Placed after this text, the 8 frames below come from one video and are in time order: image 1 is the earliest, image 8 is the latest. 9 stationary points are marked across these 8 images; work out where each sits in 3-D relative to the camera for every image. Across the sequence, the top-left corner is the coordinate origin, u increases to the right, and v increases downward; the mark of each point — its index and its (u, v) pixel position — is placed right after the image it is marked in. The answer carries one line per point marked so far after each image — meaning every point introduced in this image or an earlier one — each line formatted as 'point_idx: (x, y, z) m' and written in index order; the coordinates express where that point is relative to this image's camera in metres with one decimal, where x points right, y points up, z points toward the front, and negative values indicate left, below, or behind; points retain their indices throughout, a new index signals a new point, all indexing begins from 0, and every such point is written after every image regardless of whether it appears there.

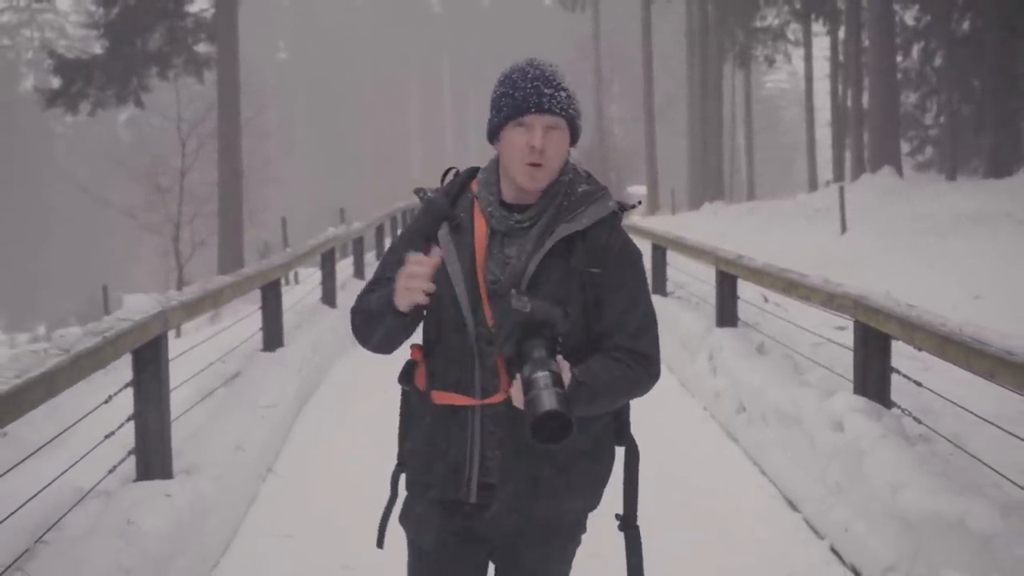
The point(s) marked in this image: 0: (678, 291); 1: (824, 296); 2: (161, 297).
0: (+1.8, 0.0, +9.6) m
1: (+1.6, 0.0, +4.7) m
2: (-1.9, 0.0, +4.8) m
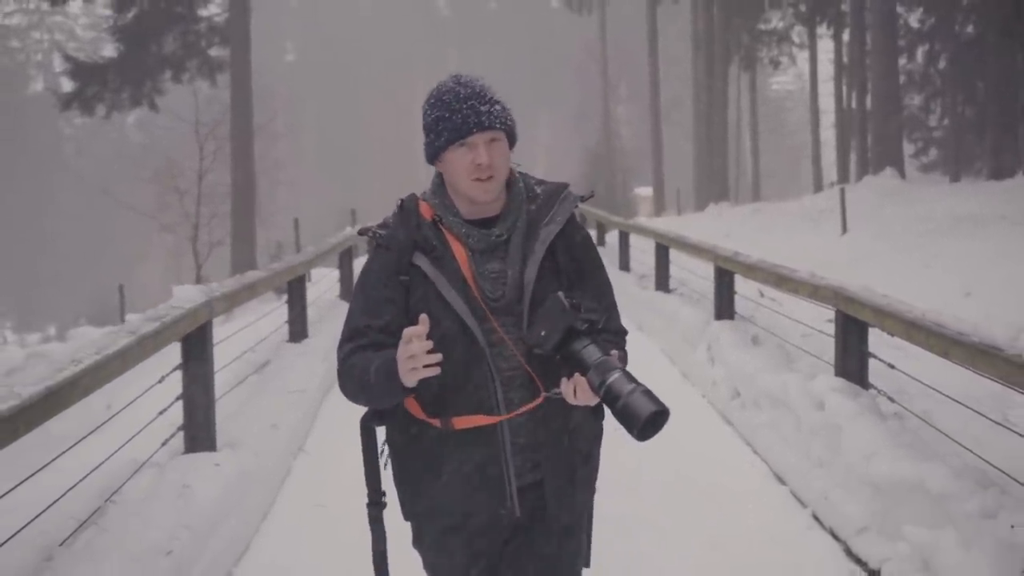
0: (+1.9, 0.0, +10.1) m
1: (+1.7, 0.0, +5.1) m
2: (-1.8, 0.0, +5.2) m
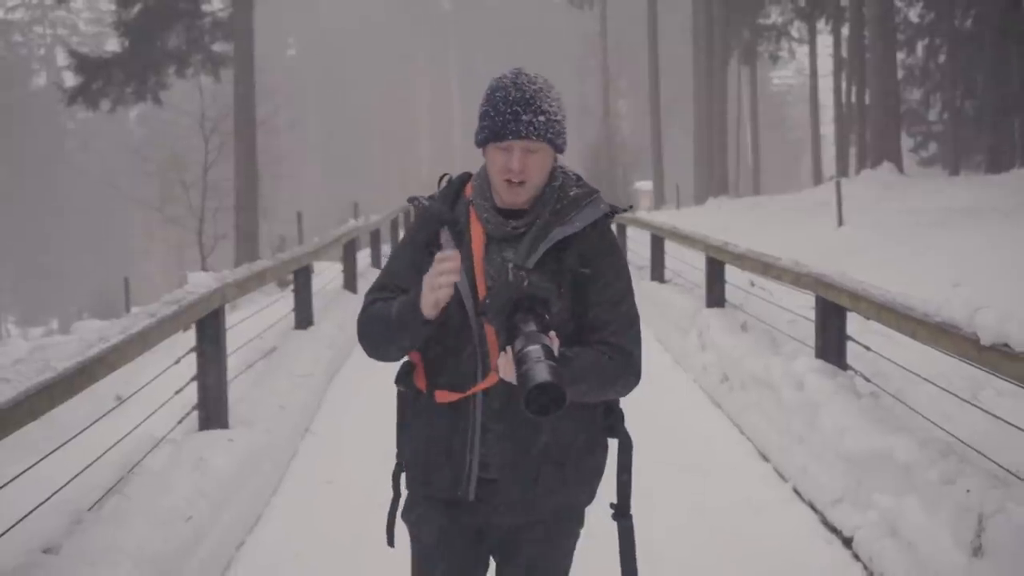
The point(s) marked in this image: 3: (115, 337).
0: (+1.9, +0.1, +10.3) m
1: (+1.7, +0.1, +5.4) m
2: (-1.8, +0.1, +5.5) m
3: (-1.7, -0.2, +3.8) m
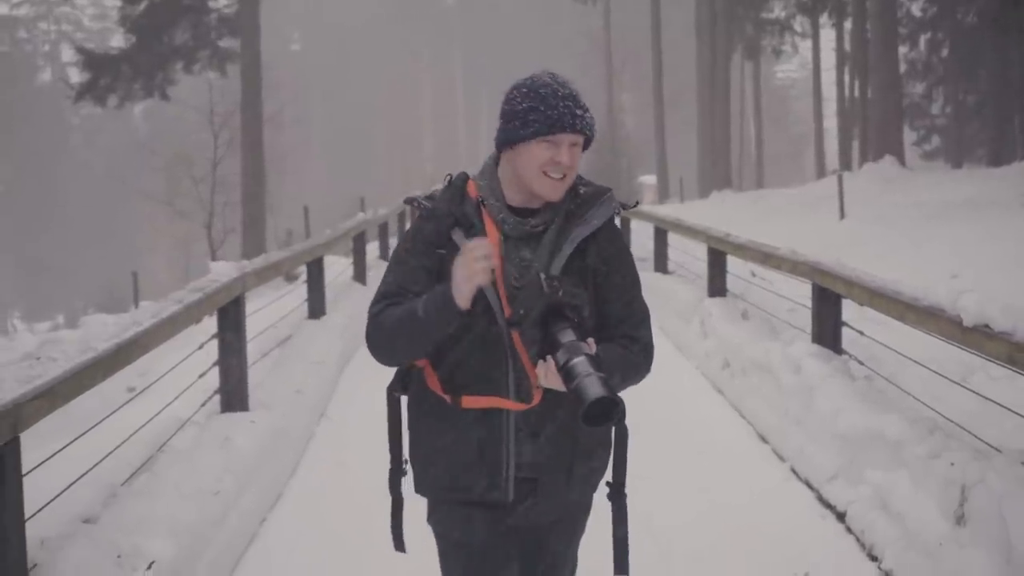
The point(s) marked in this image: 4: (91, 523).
0: (+1.9, +0.2, +10.5) m
1: (+1.7, +0.2, +5.6) m
2: (-1.7, +0.1, +5.7) m
3: (-1.6, -0.1, +4.0) m
4: (-1.7, -0.9, +3.6) m
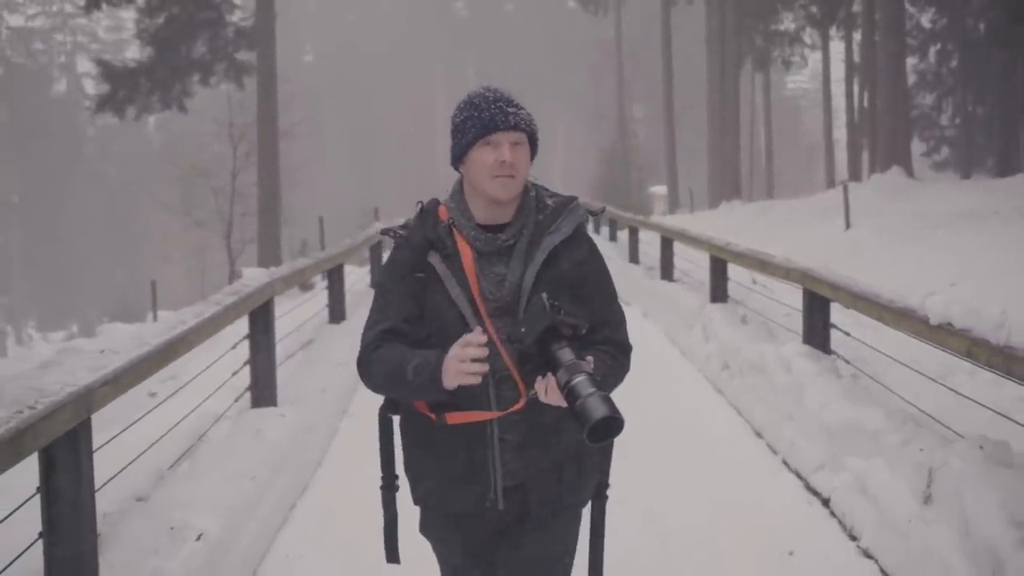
0: (+2.1, +0.1, +10.9) m
1: (+1.8, +0.1, +6.0) m
2: (-1.7, +0.1, +6.1) m
3: (-1.6, -0.2, +4.5) m
4: (-1.7, -1.0, +4.0) m
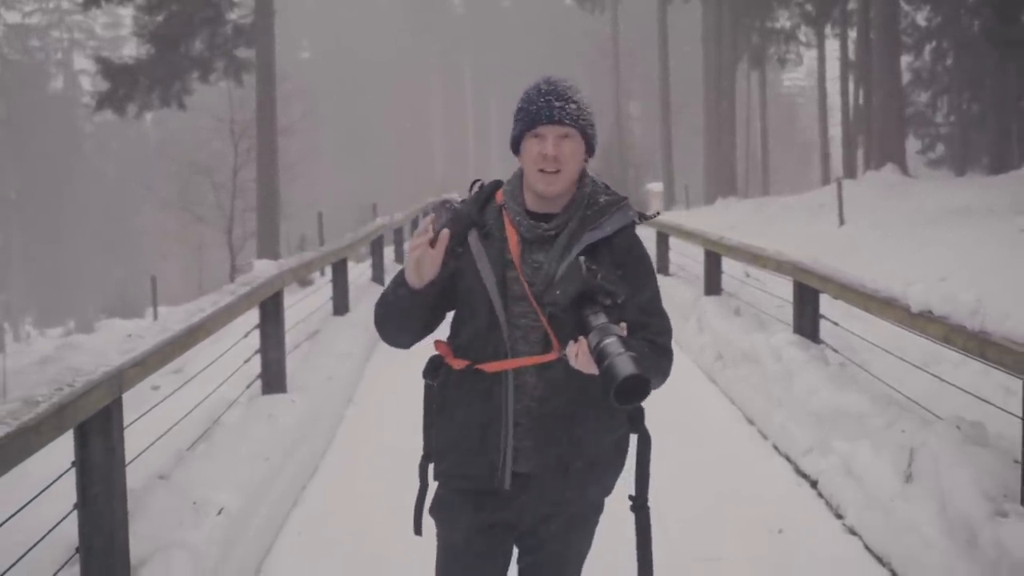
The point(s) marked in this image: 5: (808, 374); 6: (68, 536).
0: (+2.1, +0.2, +11.1) m
1: (+1.8, +0.2, +6.2) m
2: (-1.7, +0.2, +6.3) m
3: (-1.6, -0.1, +4.7) m
4: (-1.6, -0.9, +4.2) m
5: (+1.8, -0.5, +5.6) m
6: (-1.9, -1.1, +3.9) m
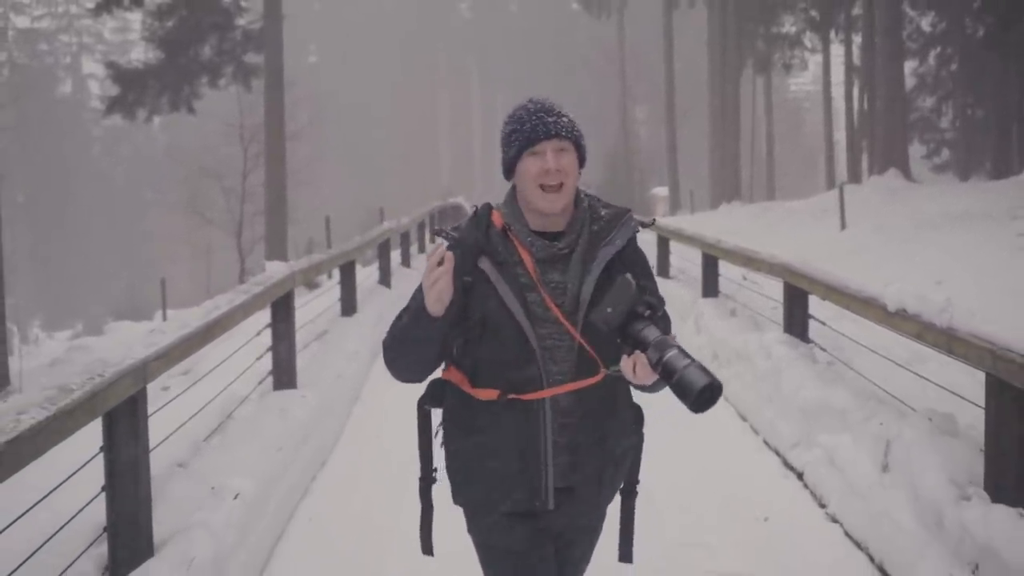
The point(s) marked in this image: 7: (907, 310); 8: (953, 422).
0: (+2.1, +0.2, +11.3) m
1: (+1.8, +0.2, +6.4) m
2: (-1.7, +0.2, +6.6) m
3: (-1.6, -0.1, +4.9) m
4: (-1.6, -0.9, +4.5) m
5: (+1.8, -0.5, +5.8) m
6: (-1.9, -1.1, +4.1) m
7: (+1.8, -0.1, +4.2) m
8: (+2.2, -0.7, +4.4) m
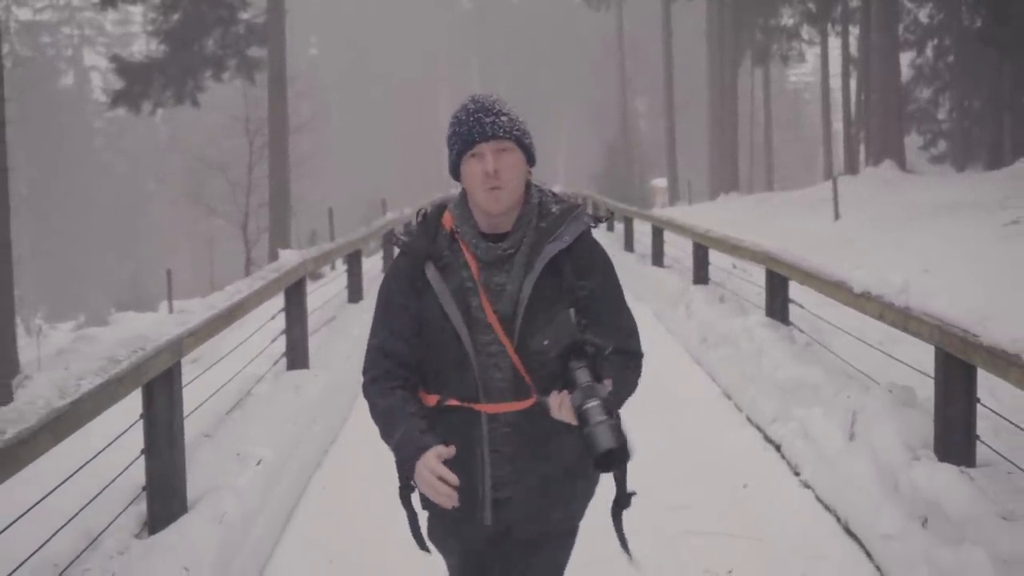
0: (+2.1, +0.3, +11.7) m
1: (+1.8, +0.3, +6.8) m
2: (-1.7, +0.3, +7.0) m
3: (-1.6, 0.0, +5.3) m
4: (-1.7, -0.8, +4.9) m
5: (+1.8, -0.4, +6.2) m
6: (-1.9, -1.0, +4.5) m
7: (+1.8, 0.0, +4.6) m
8: (+2.2, -0.6, +4.8) m
